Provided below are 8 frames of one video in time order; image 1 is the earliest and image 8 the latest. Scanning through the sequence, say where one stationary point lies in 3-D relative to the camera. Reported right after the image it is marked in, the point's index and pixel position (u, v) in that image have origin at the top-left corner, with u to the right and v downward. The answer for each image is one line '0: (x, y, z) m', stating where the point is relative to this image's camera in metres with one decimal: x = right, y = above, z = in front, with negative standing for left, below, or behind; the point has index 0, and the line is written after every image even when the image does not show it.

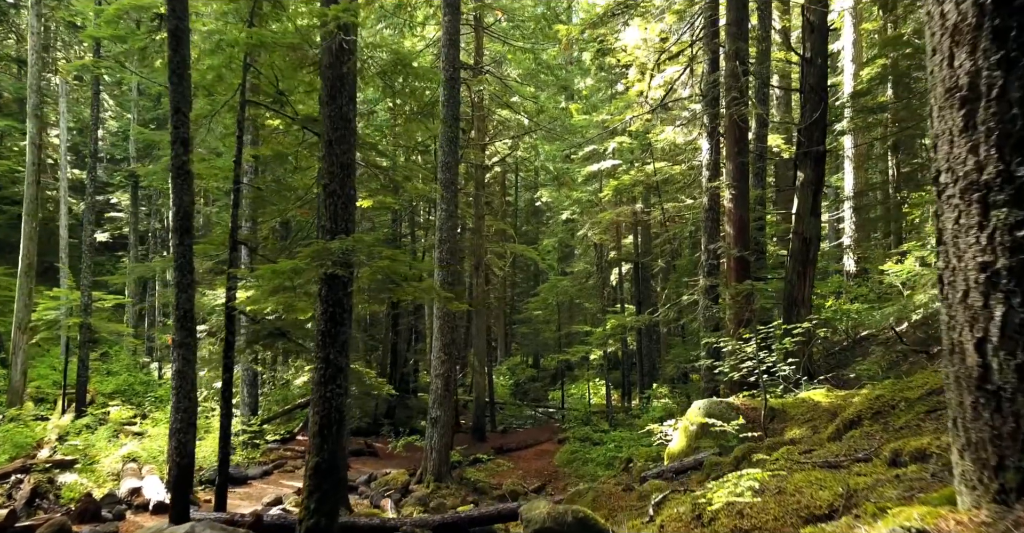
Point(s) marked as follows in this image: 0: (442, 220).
0: (-1.5, +1.0, +17.6) m
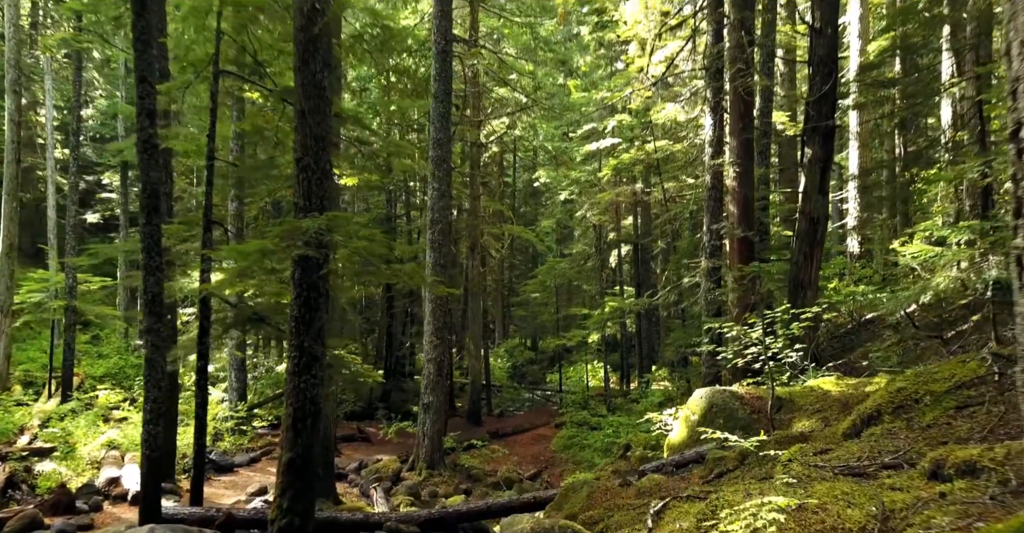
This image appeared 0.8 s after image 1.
0: (-1.6, +1.3, +17.0) m
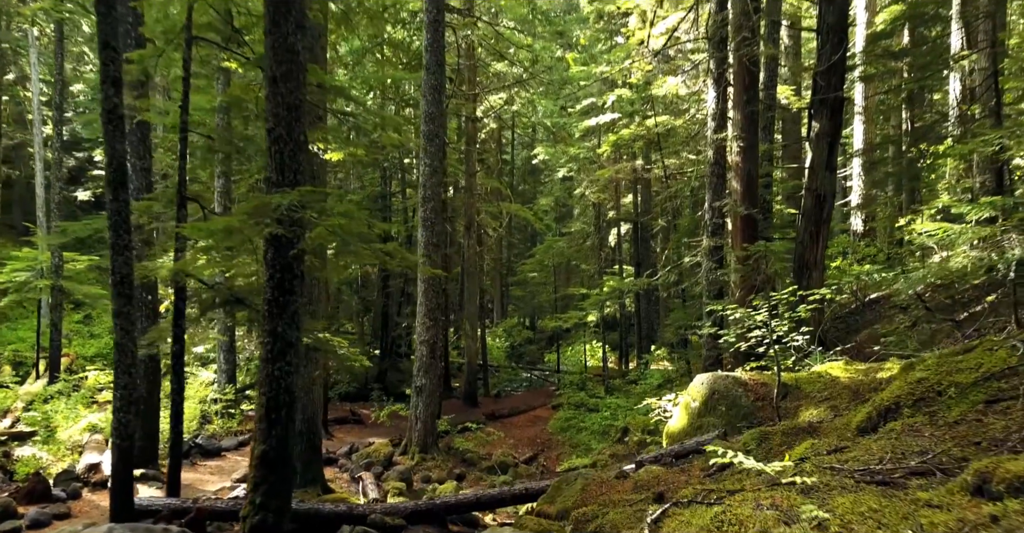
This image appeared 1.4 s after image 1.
0: (-1.7, +1.8, +16.4) m
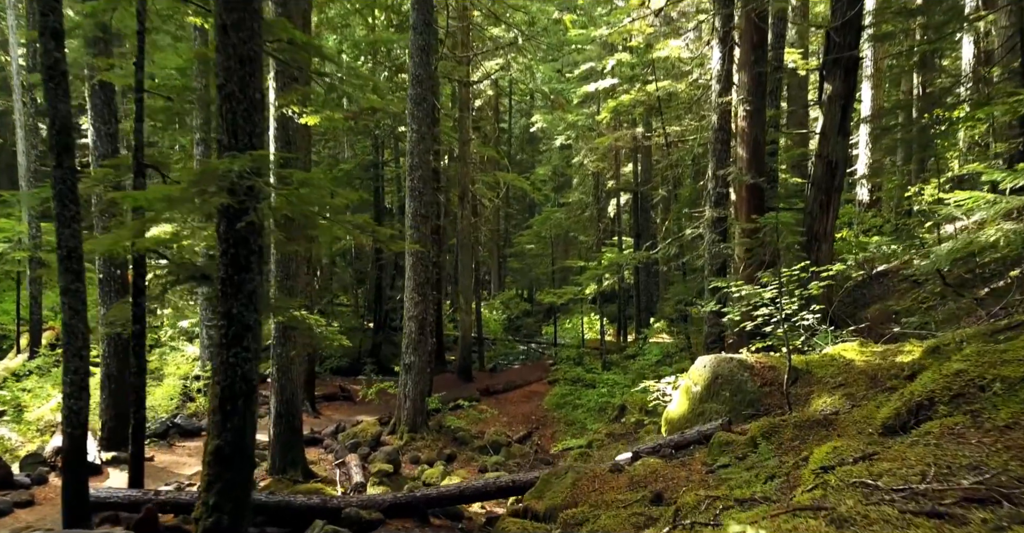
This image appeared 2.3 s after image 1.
0: (-1.8, +2.3, +15.6) m
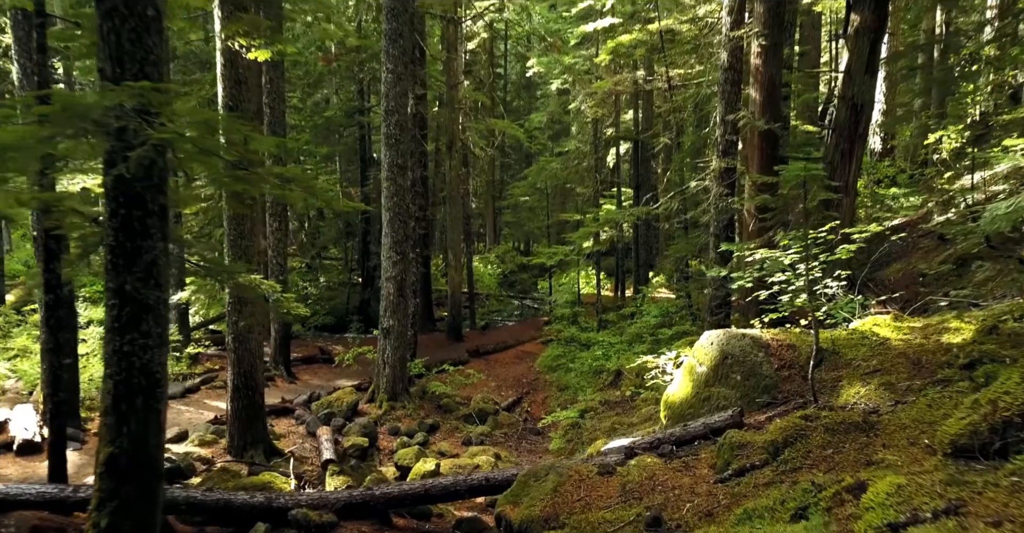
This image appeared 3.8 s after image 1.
0: (-2.0, +3.0, +14.1) m
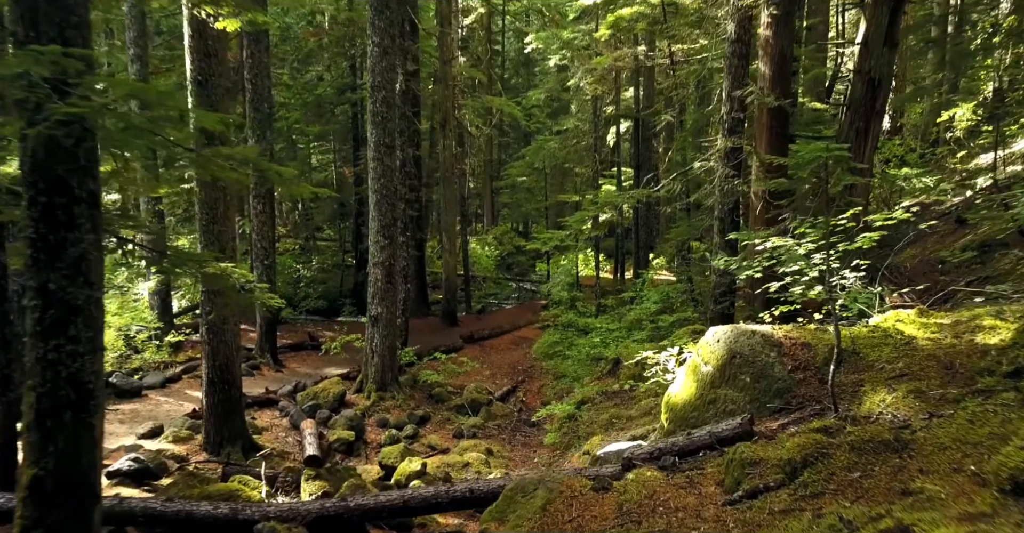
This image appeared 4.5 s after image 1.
0: (-2.1, +3.3, +13.3) m
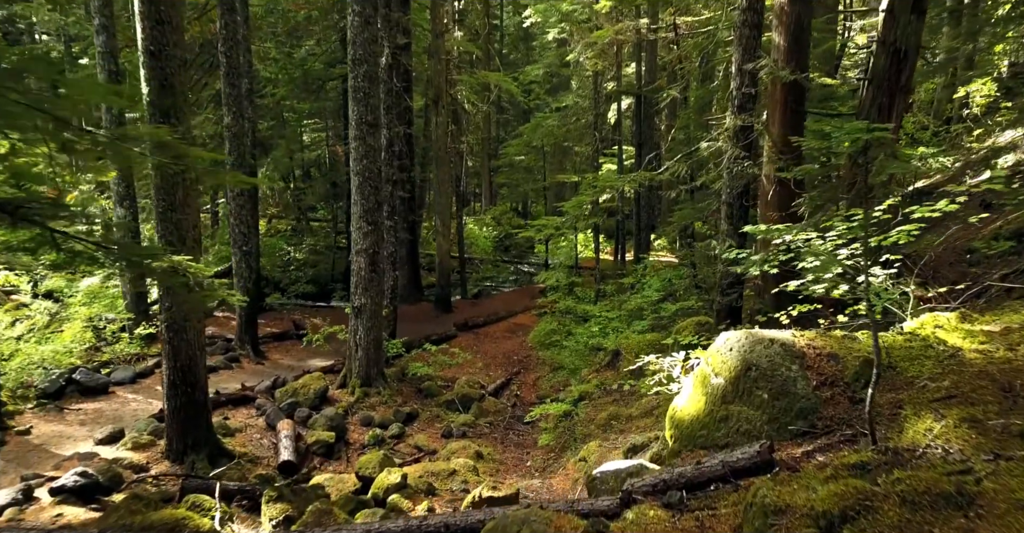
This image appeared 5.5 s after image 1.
0: (-2.3, +3.4, +12.4) m
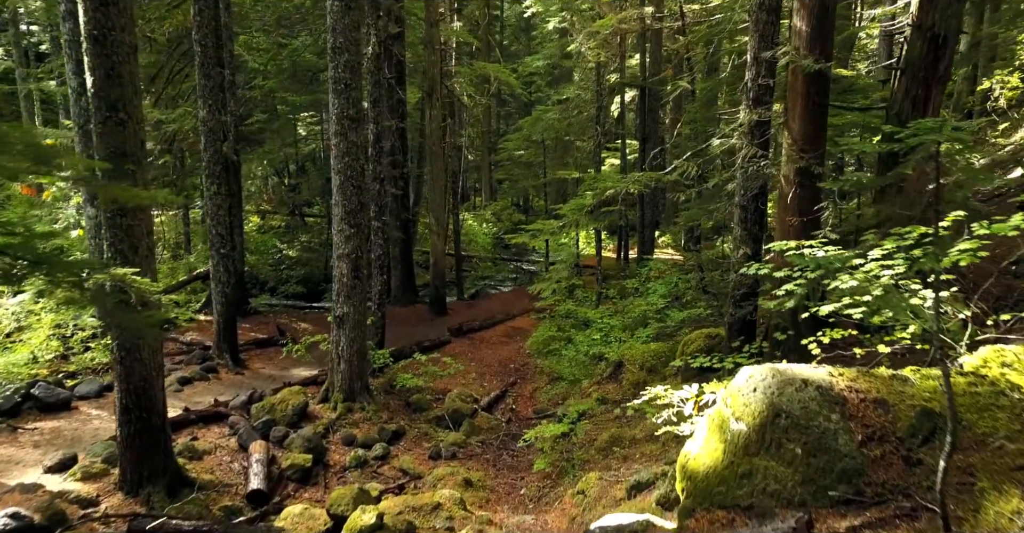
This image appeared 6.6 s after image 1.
0: (-2.3, +3.3, +11.4) m
